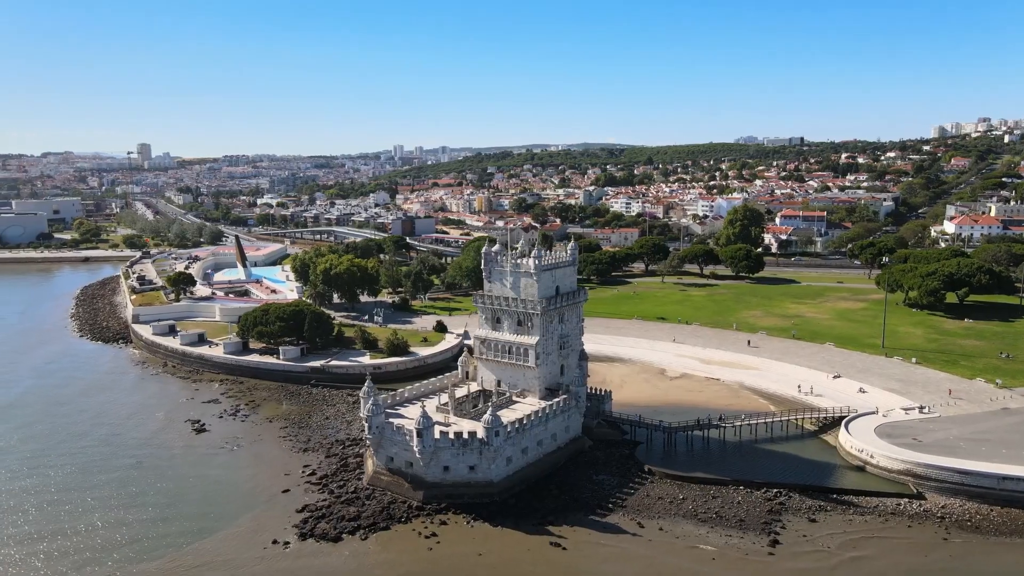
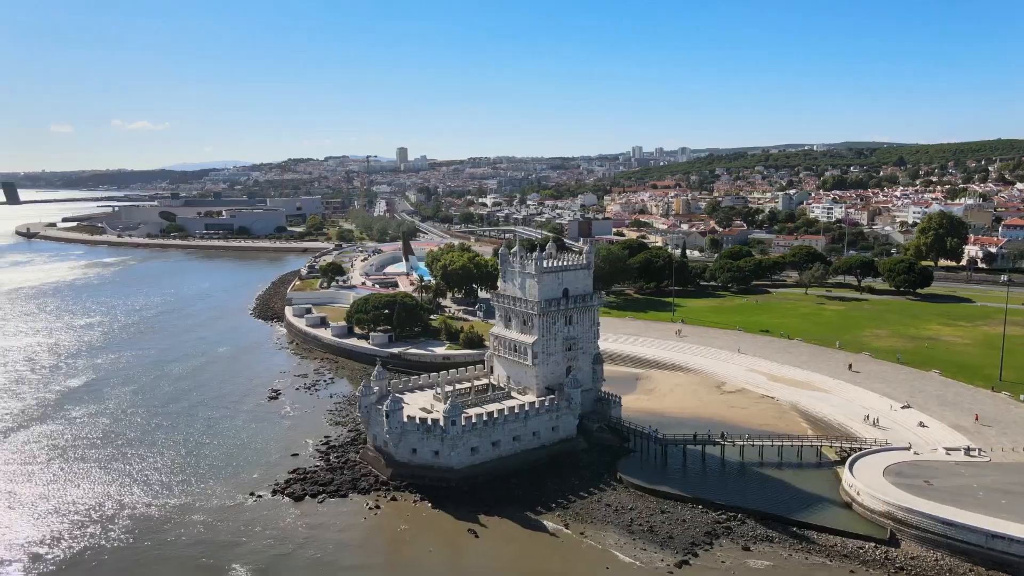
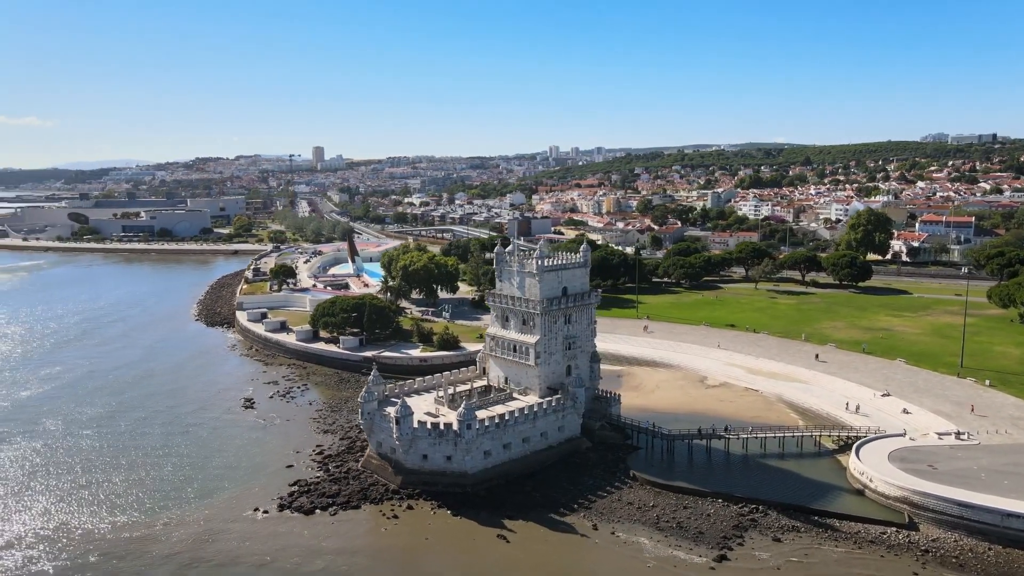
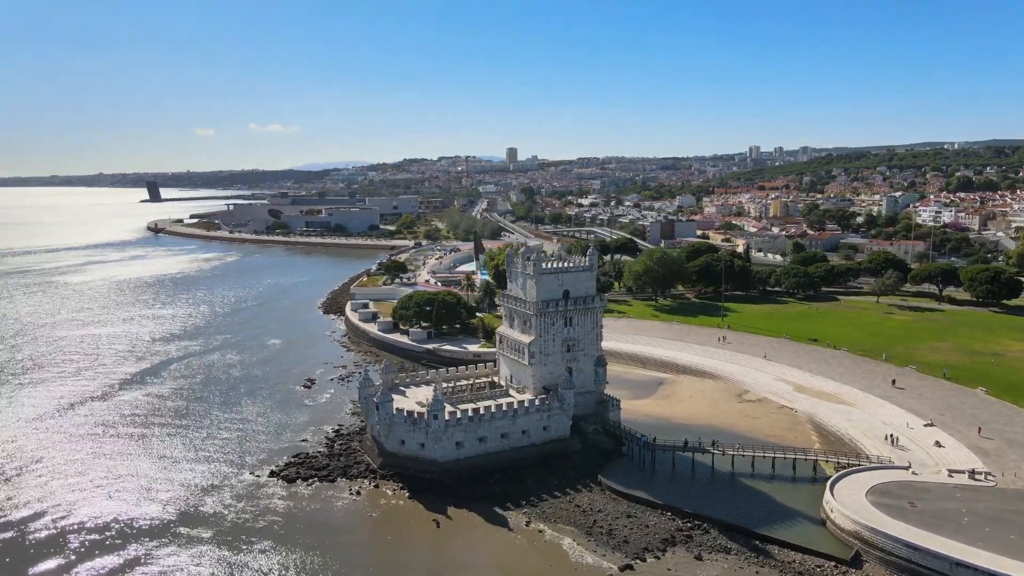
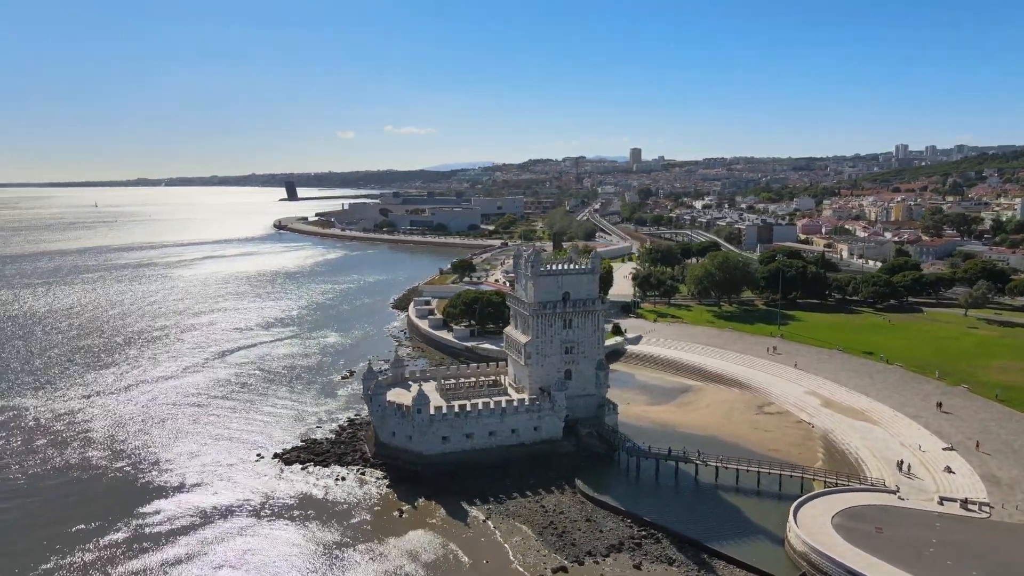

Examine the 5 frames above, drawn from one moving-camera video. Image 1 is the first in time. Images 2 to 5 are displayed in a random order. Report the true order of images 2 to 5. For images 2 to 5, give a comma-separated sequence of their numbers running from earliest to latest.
3, 2, 4, 5
